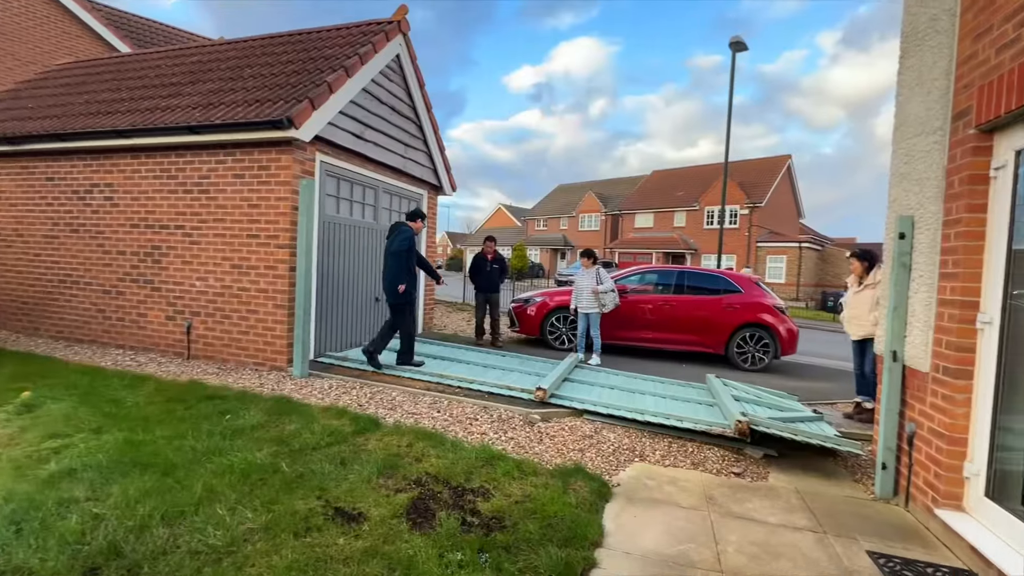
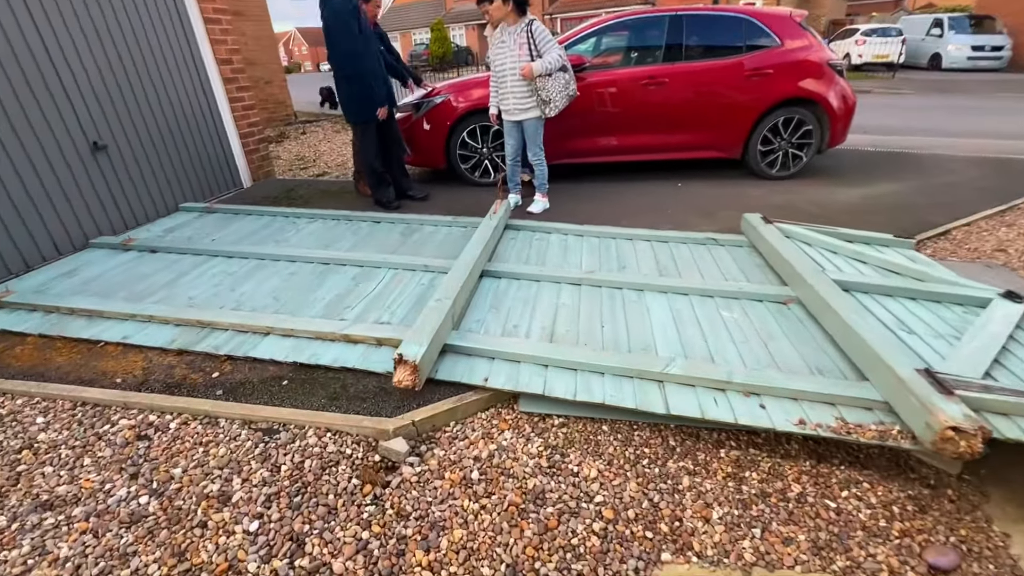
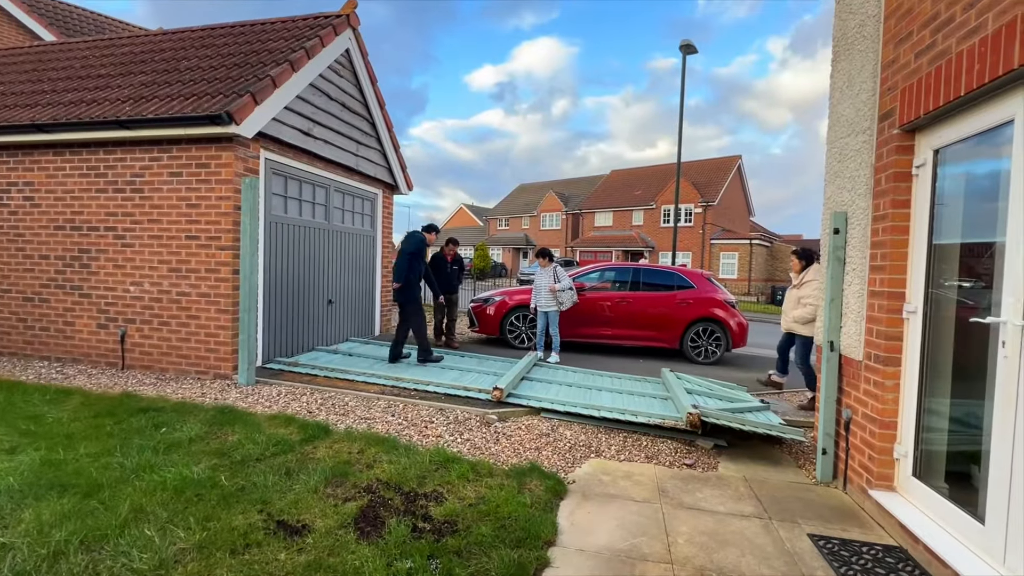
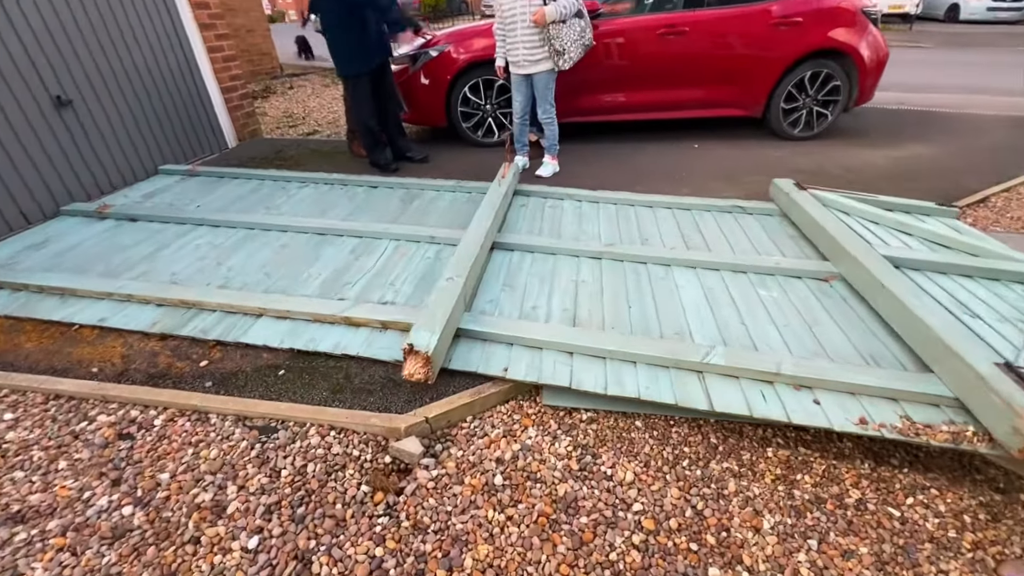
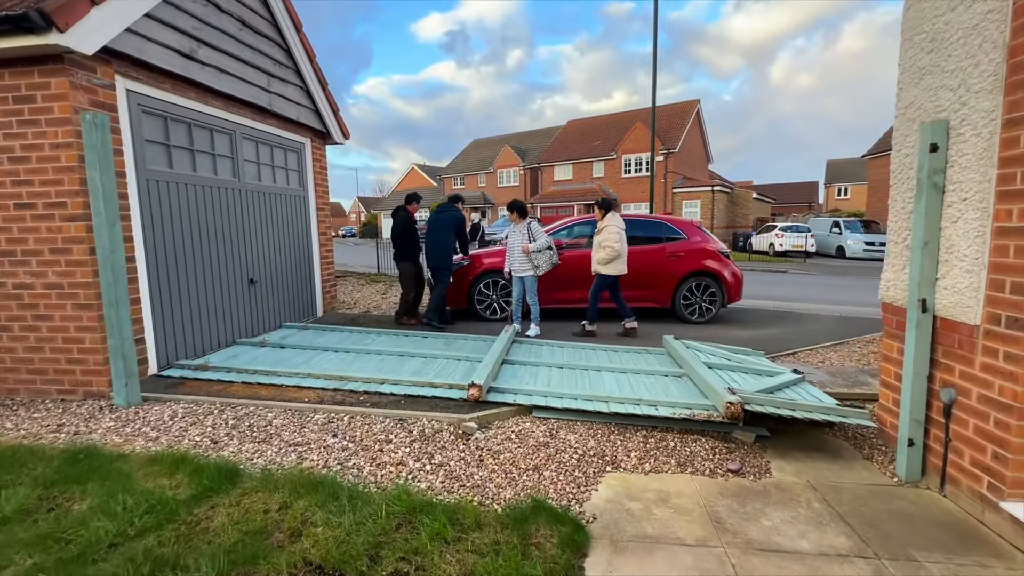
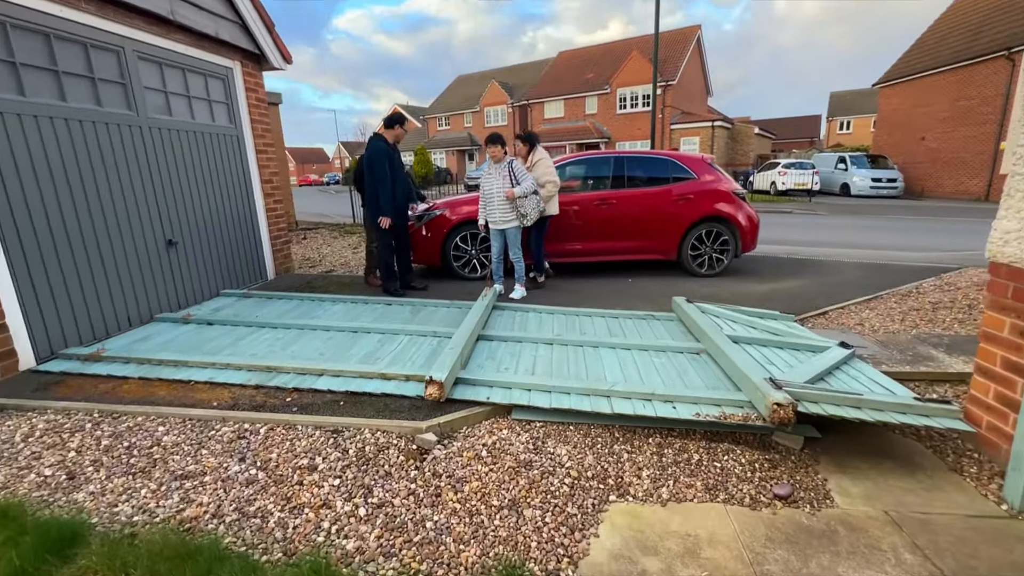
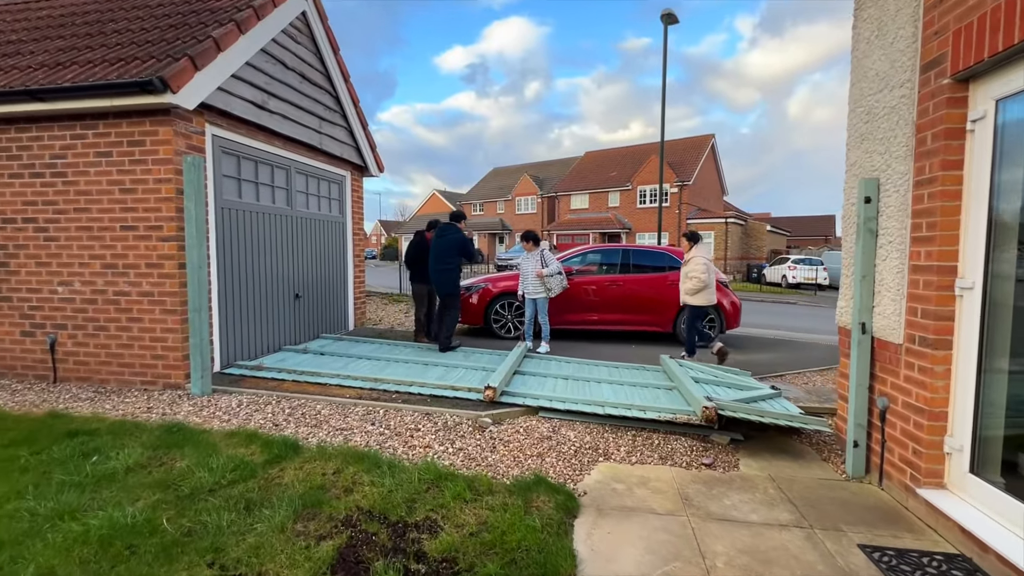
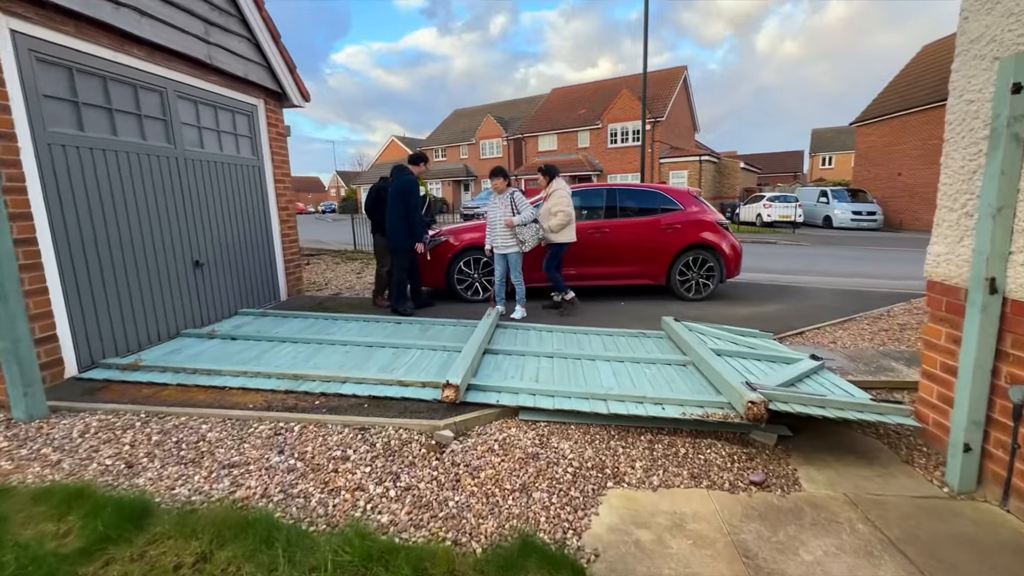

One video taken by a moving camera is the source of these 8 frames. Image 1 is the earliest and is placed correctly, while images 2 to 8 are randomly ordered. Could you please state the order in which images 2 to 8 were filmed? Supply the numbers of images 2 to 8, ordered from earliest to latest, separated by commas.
3, 7, 5, 8, 6, 2, 4
